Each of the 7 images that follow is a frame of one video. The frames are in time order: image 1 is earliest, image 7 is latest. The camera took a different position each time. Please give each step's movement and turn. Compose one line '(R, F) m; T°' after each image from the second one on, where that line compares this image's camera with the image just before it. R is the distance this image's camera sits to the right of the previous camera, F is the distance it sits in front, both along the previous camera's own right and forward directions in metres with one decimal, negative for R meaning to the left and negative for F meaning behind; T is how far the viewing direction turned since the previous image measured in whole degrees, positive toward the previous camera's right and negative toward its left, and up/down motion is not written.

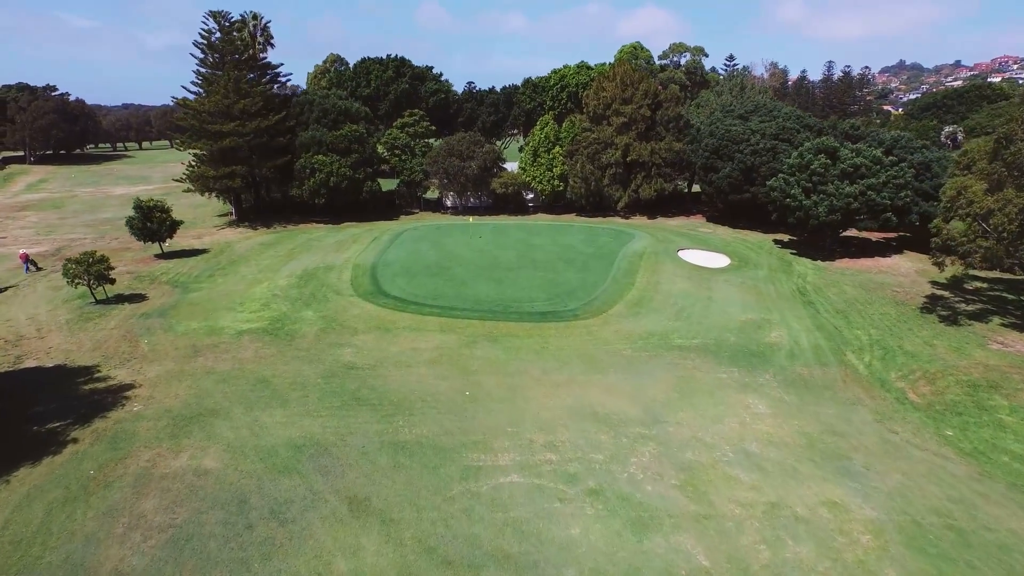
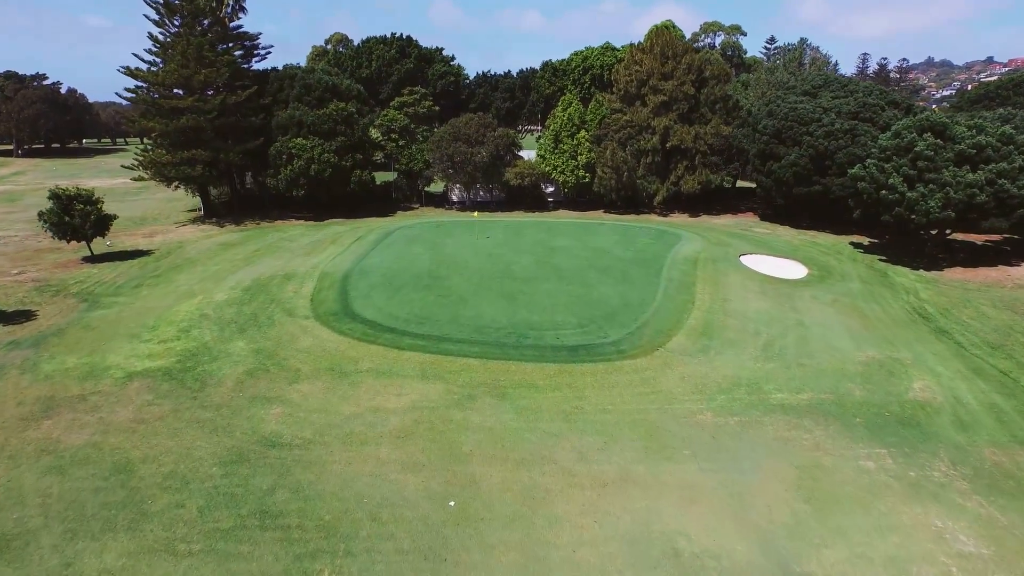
(0.0, +7.5) m; -1°
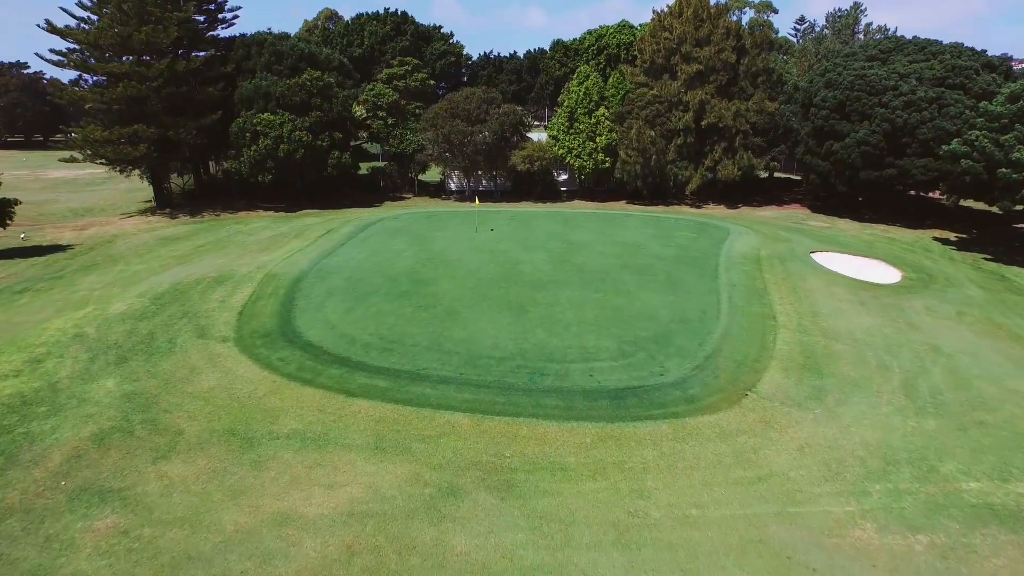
(-0.1, +6.2) m; 0°
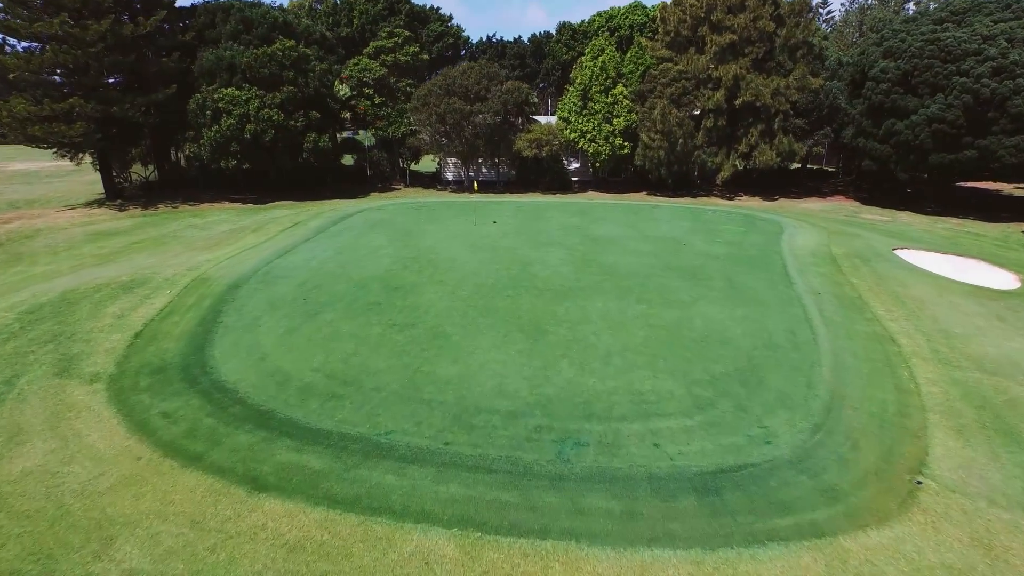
(-0.2, +4.6) m; 0°
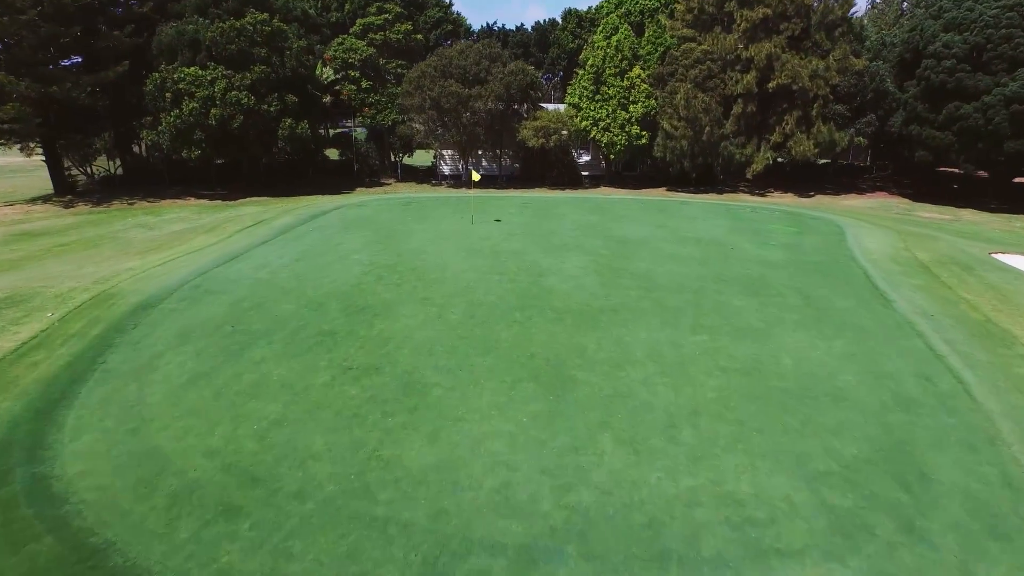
(-0.1, +3.6) m; 0°
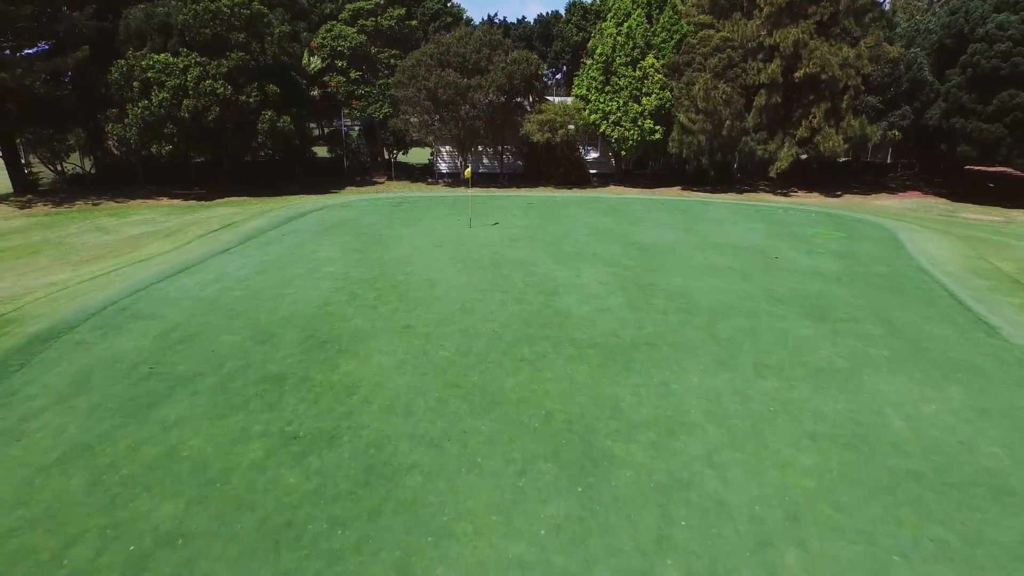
(-0.1, +2.3) m; 0°
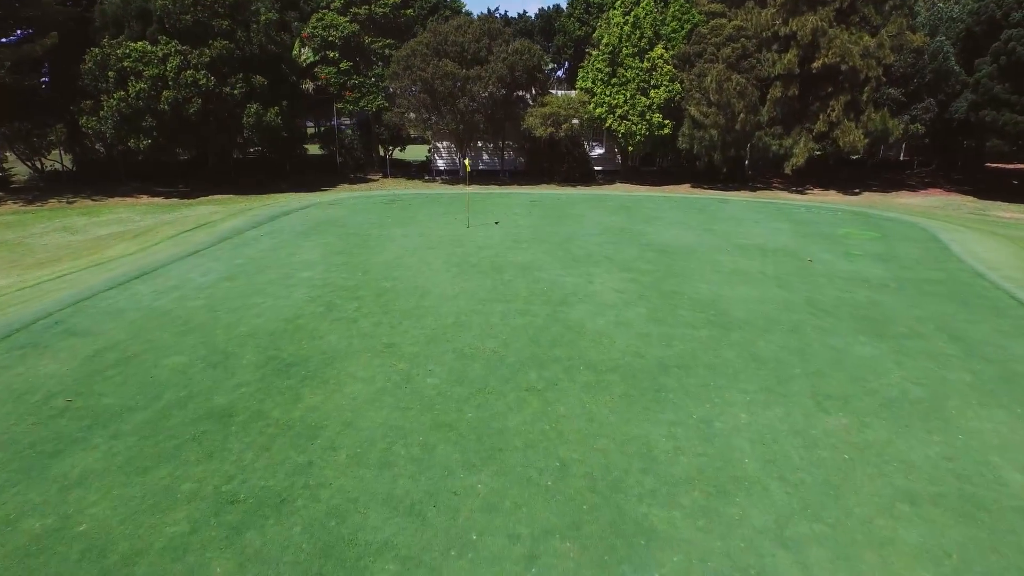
(0.0, +1.4) m; 0°
